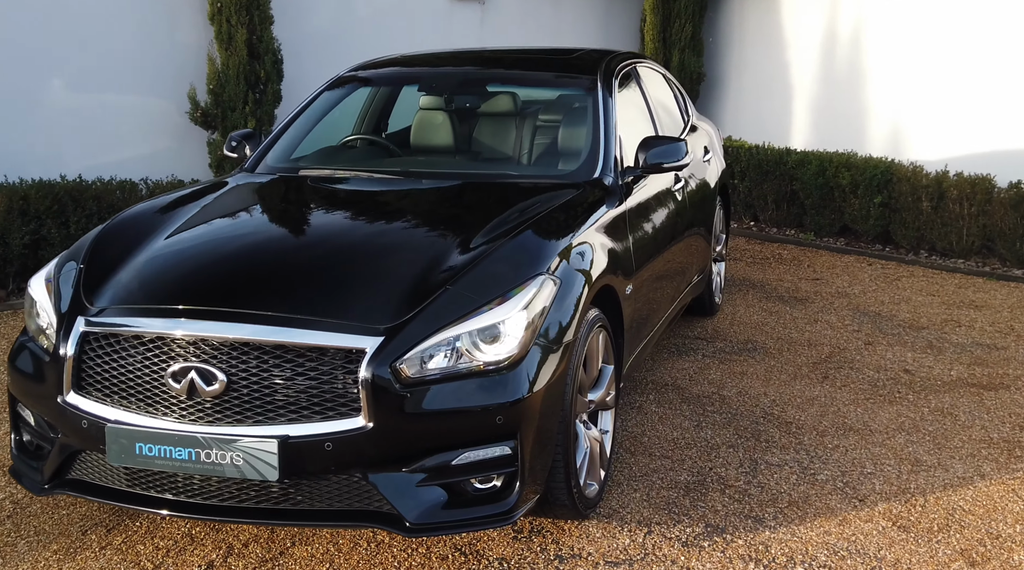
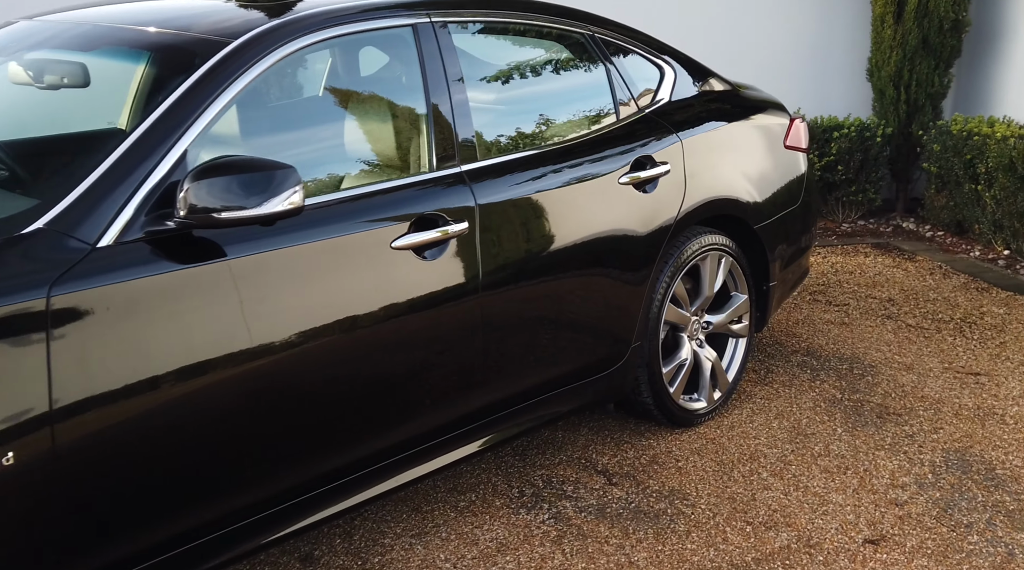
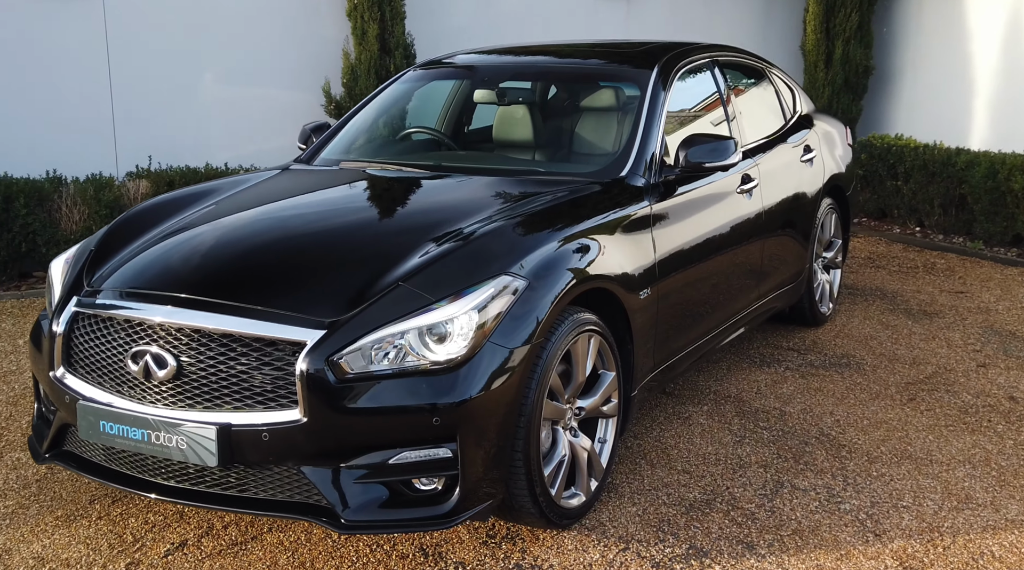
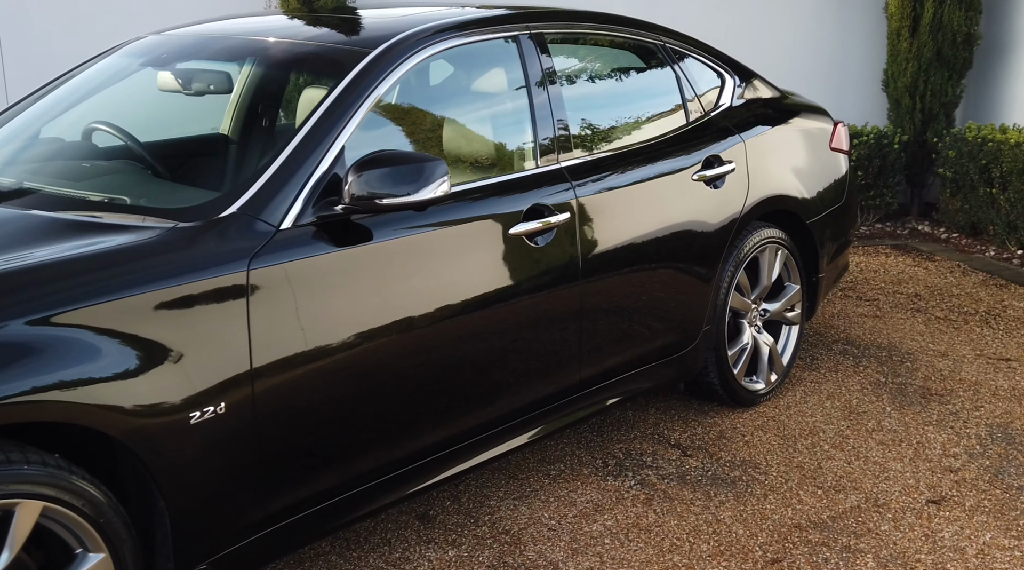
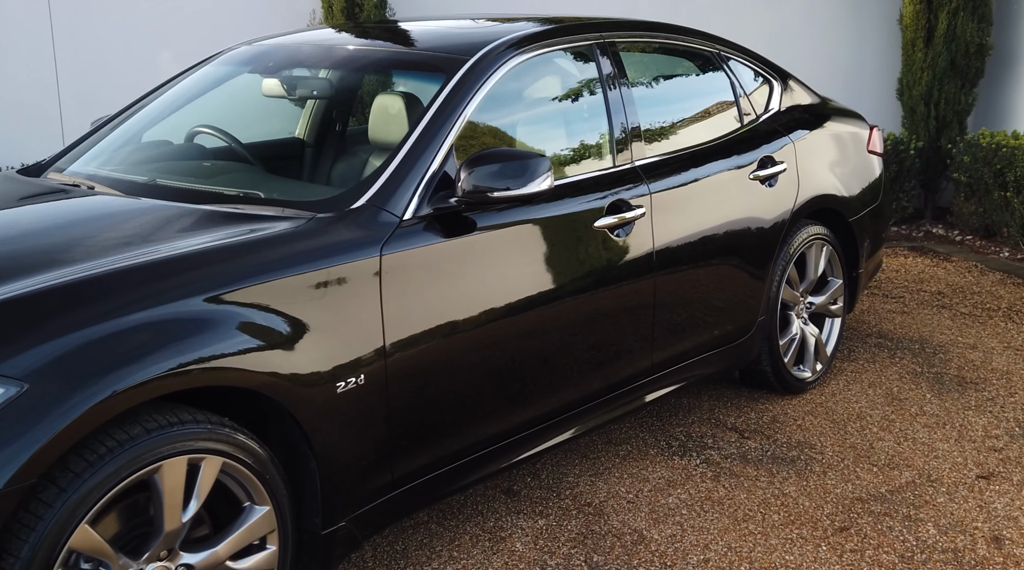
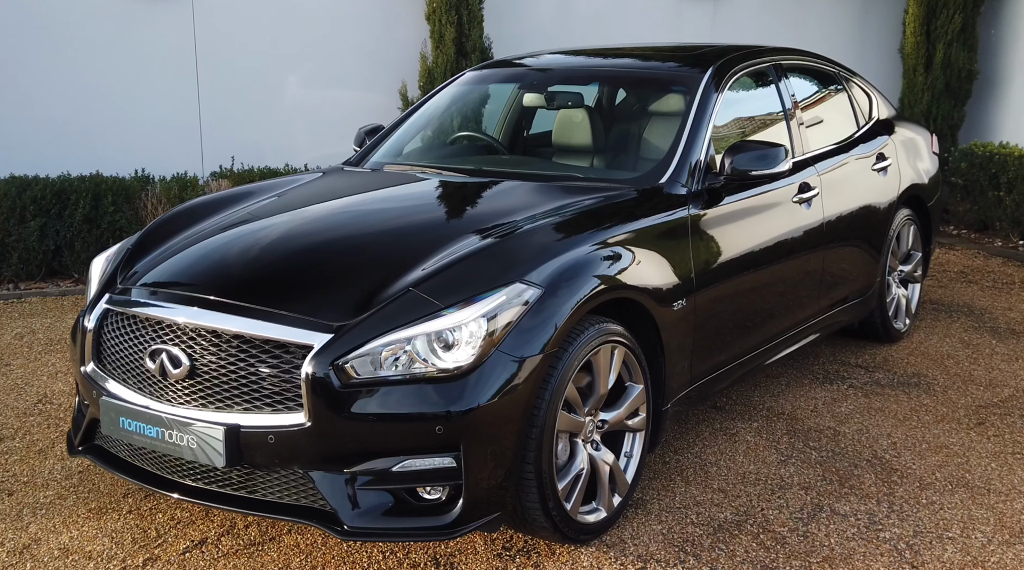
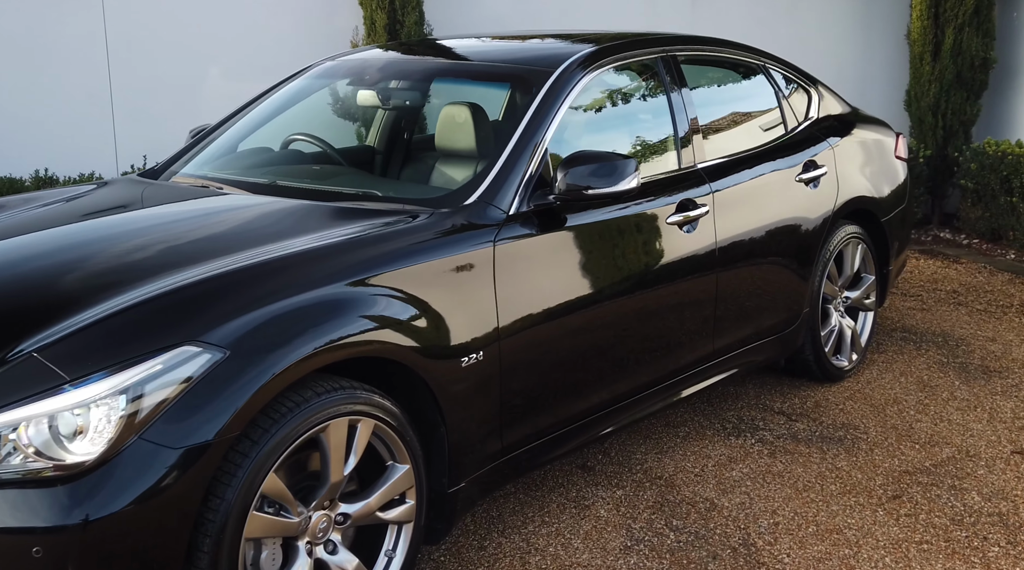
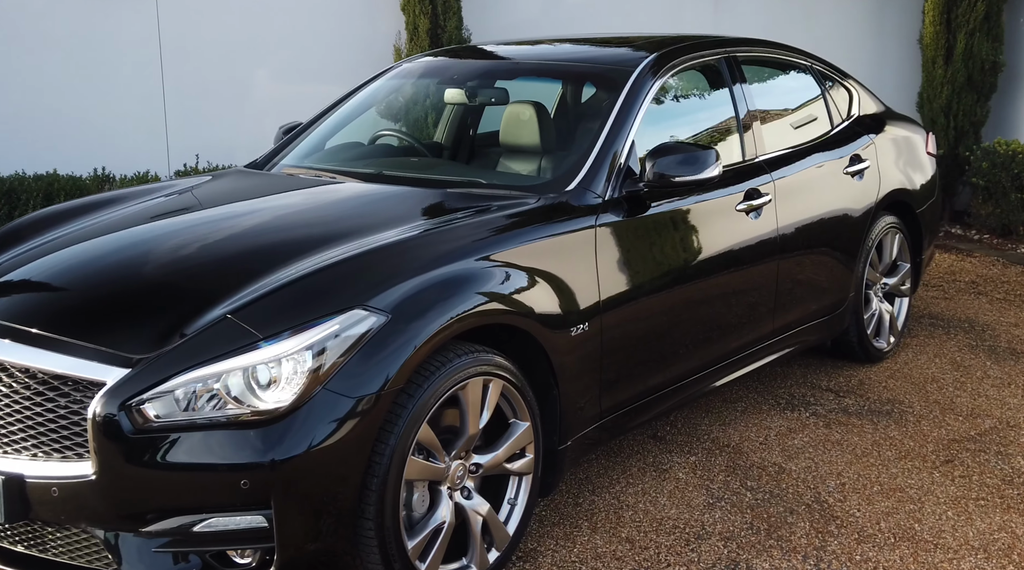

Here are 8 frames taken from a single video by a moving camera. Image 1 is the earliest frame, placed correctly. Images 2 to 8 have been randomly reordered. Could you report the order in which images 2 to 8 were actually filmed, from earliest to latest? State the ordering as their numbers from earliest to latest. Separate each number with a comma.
3, 6, 8, 7, 5, 4, 2
